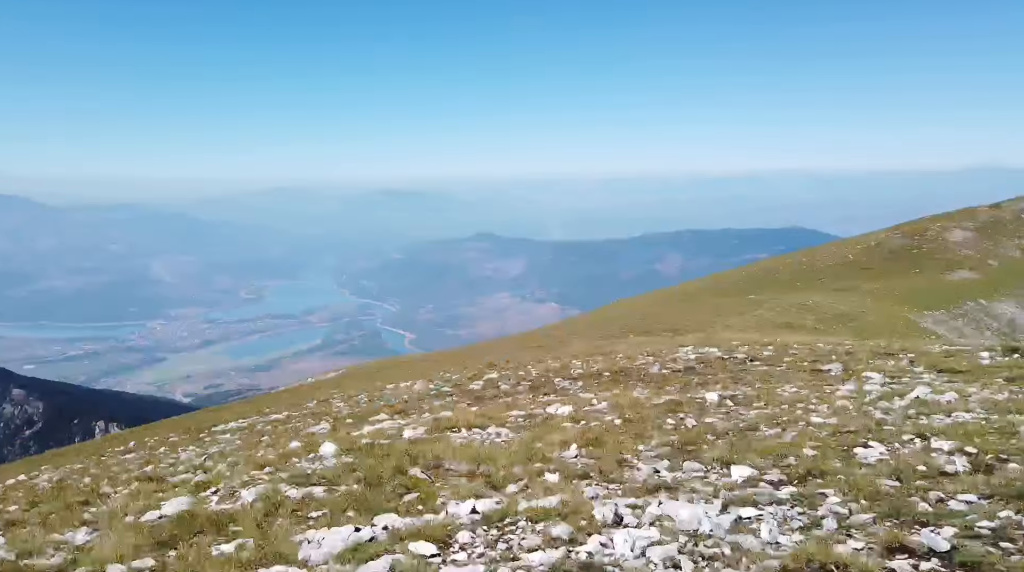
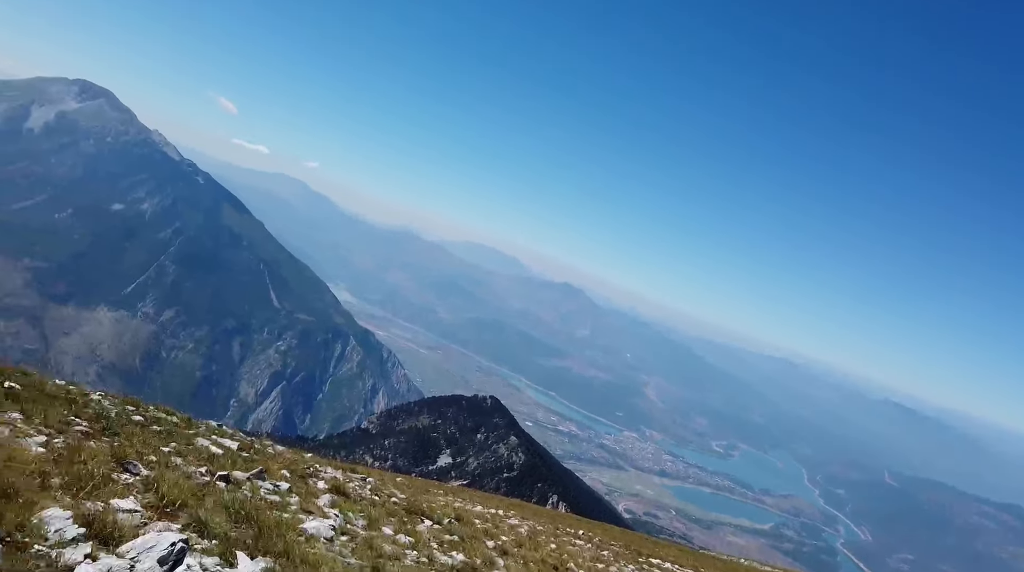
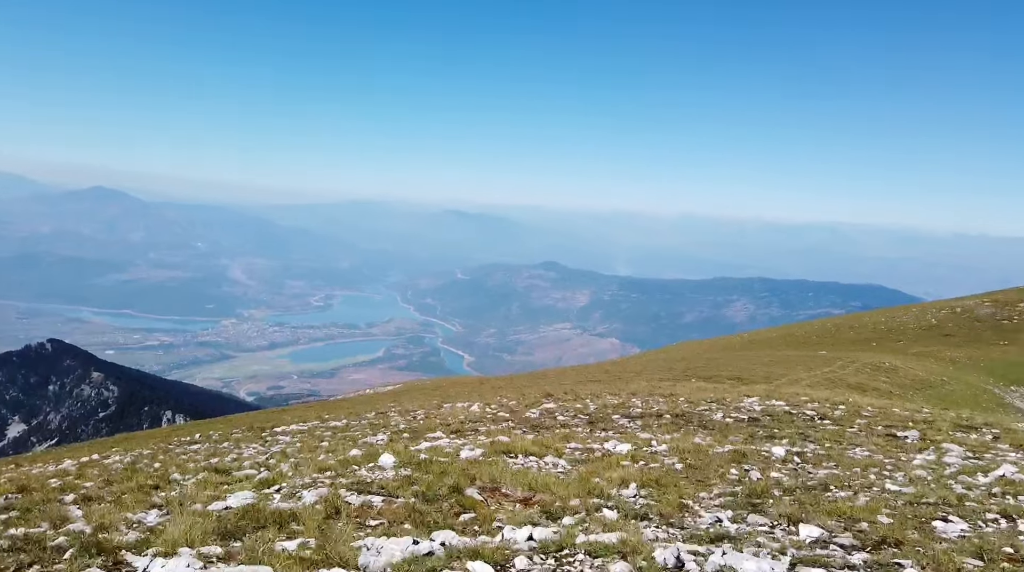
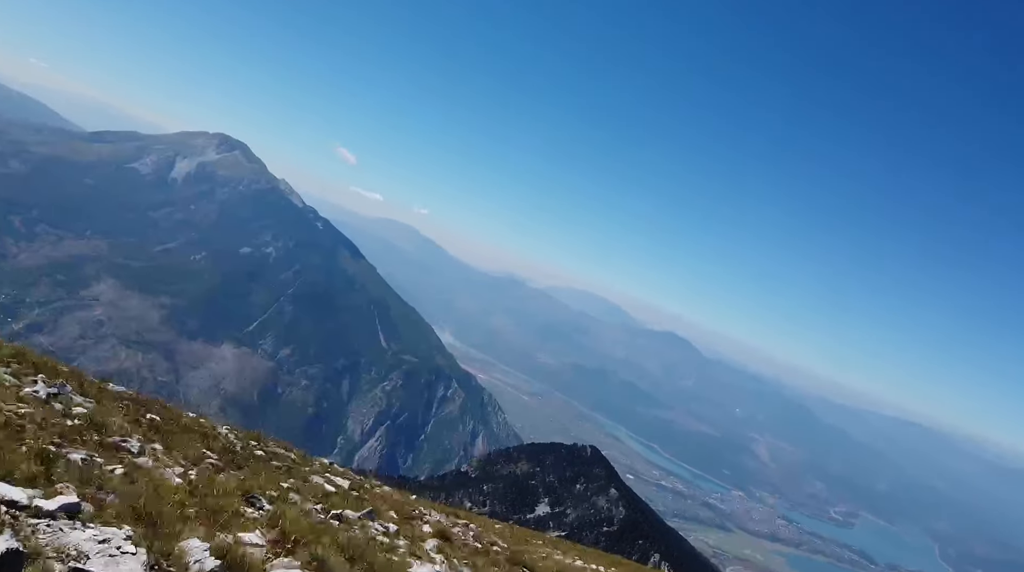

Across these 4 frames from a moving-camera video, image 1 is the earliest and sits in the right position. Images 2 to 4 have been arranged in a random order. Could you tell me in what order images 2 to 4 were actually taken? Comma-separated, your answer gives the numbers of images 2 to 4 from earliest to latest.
3, 2, 4
